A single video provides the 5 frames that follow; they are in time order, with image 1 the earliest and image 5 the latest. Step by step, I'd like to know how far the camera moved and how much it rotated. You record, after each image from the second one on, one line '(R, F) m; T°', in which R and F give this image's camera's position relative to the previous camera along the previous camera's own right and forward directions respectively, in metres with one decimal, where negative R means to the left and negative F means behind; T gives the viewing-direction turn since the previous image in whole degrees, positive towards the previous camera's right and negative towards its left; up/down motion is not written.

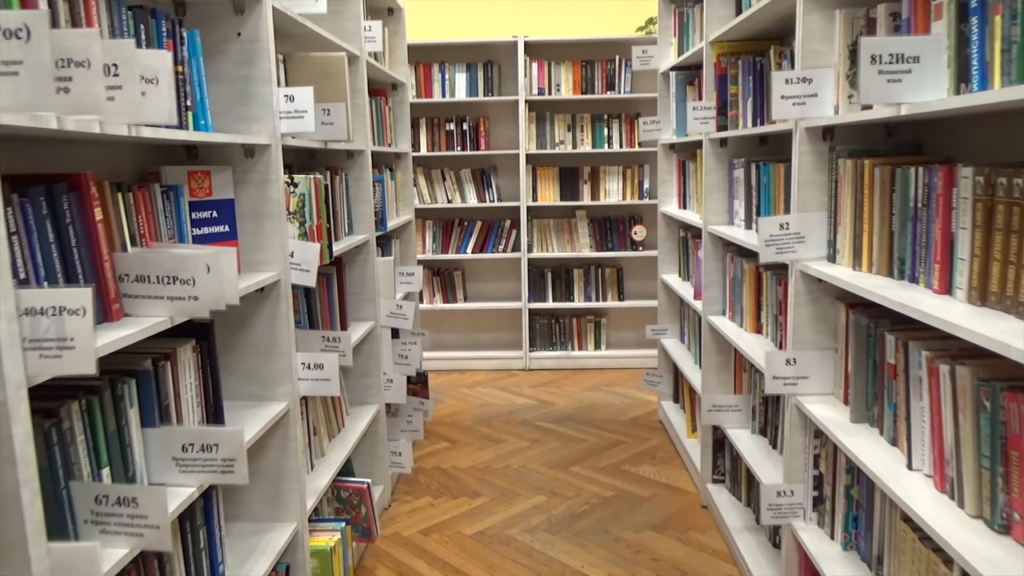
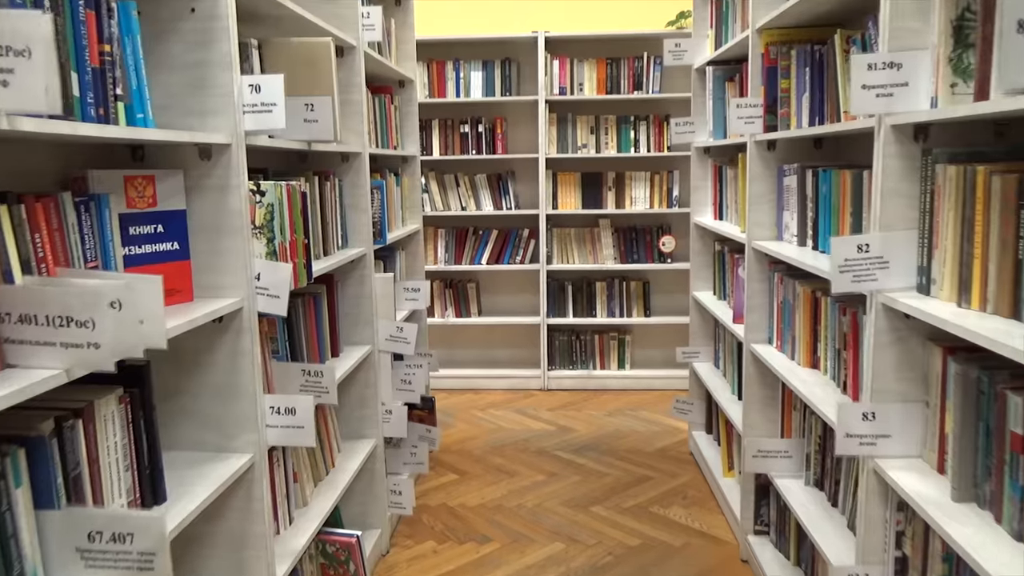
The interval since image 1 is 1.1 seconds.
(0.0, +0.3) m; -2°
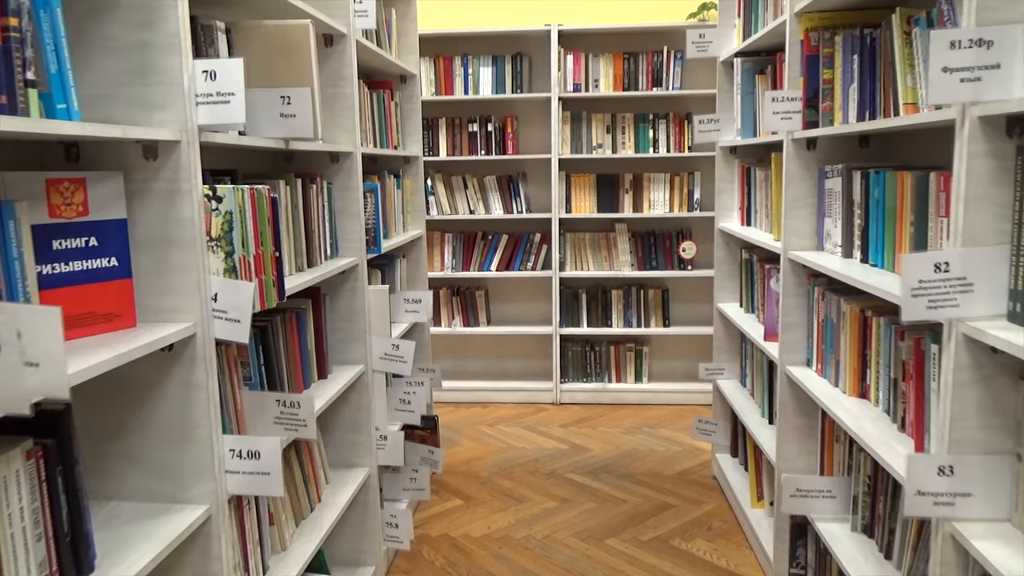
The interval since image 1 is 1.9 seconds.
(0.0, +0.3) m; -1°
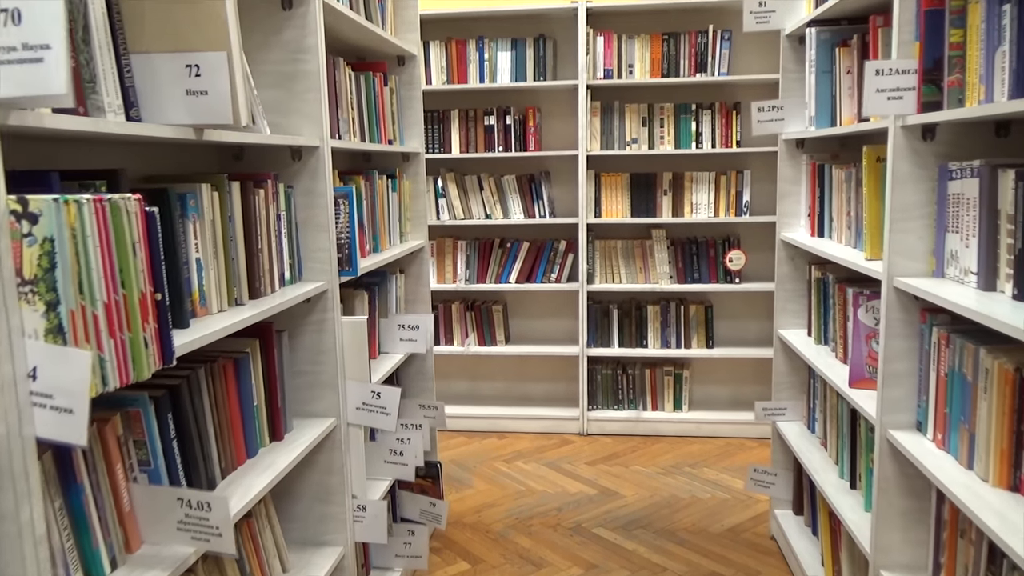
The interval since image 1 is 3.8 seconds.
(0.0, +0.5) m; -2°
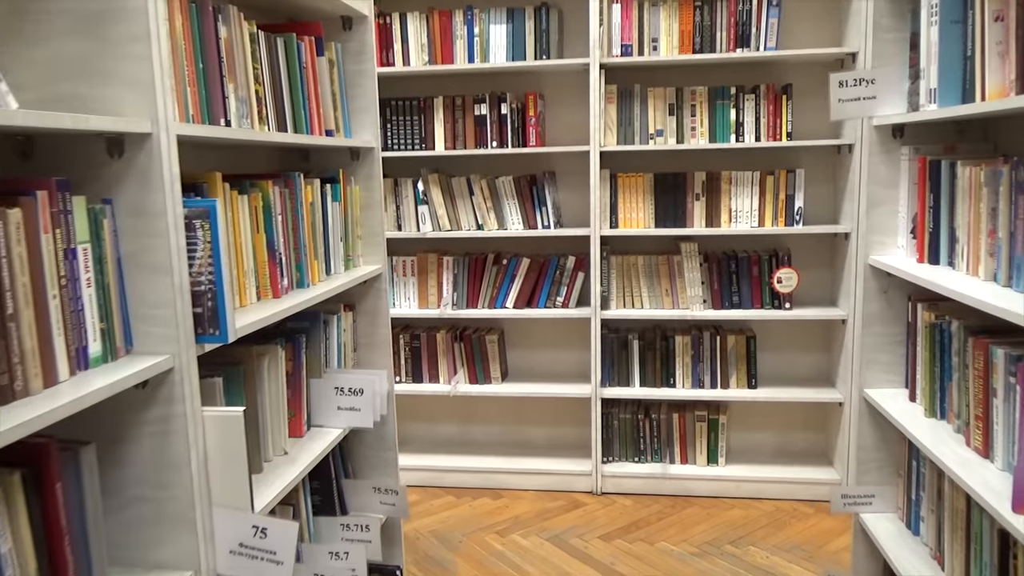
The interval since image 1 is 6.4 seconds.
(+0.1, +0.7) m; -1°
